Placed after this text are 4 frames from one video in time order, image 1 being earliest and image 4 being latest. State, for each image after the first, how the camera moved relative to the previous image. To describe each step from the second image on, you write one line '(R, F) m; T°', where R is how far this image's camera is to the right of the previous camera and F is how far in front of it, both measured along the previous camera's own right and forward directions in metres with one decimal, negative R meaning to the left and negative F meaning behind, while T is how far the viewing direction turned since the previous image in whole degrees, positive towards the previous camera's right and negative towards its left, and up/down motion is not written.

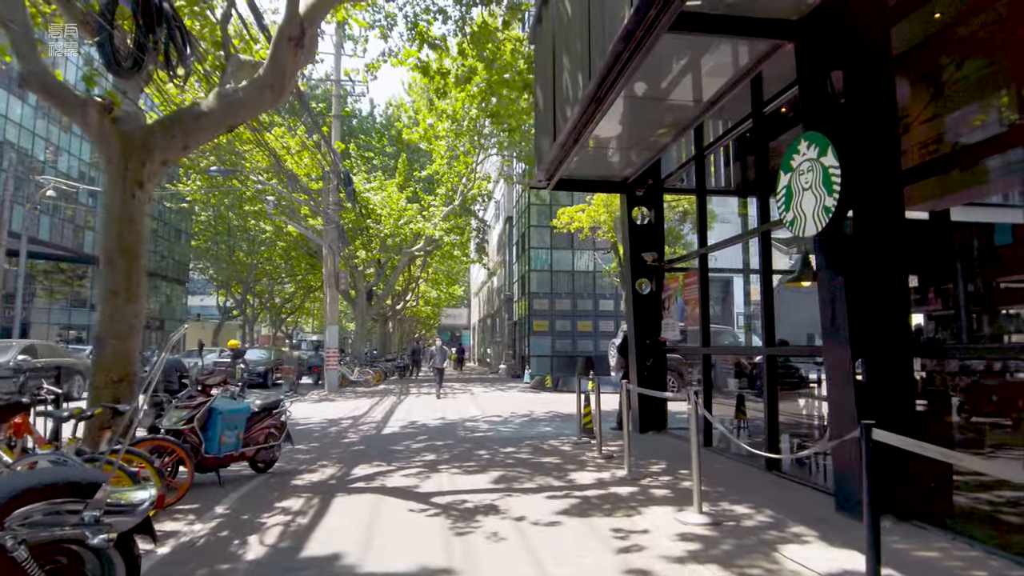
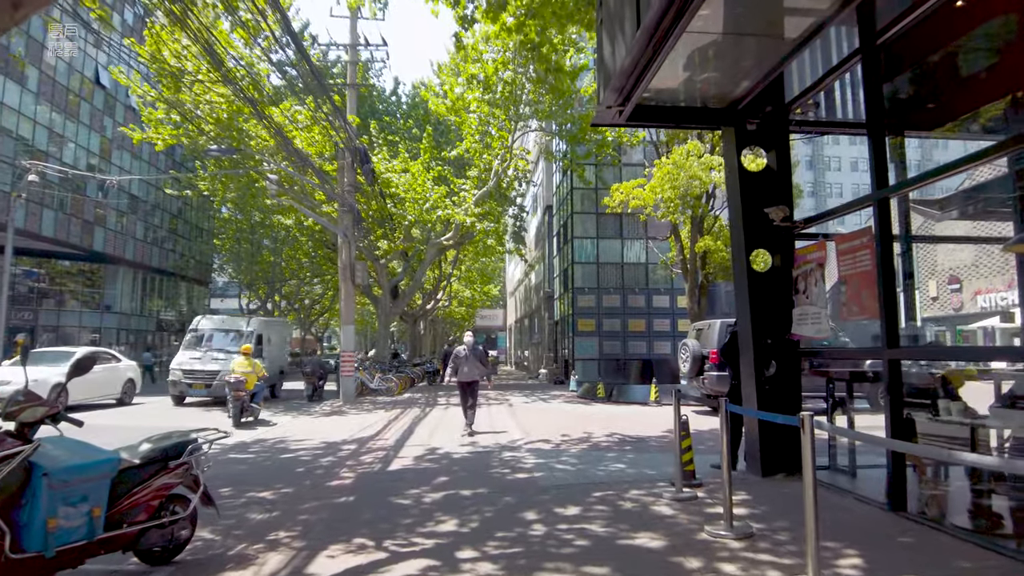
(-0.2, +3.3) m; -3°
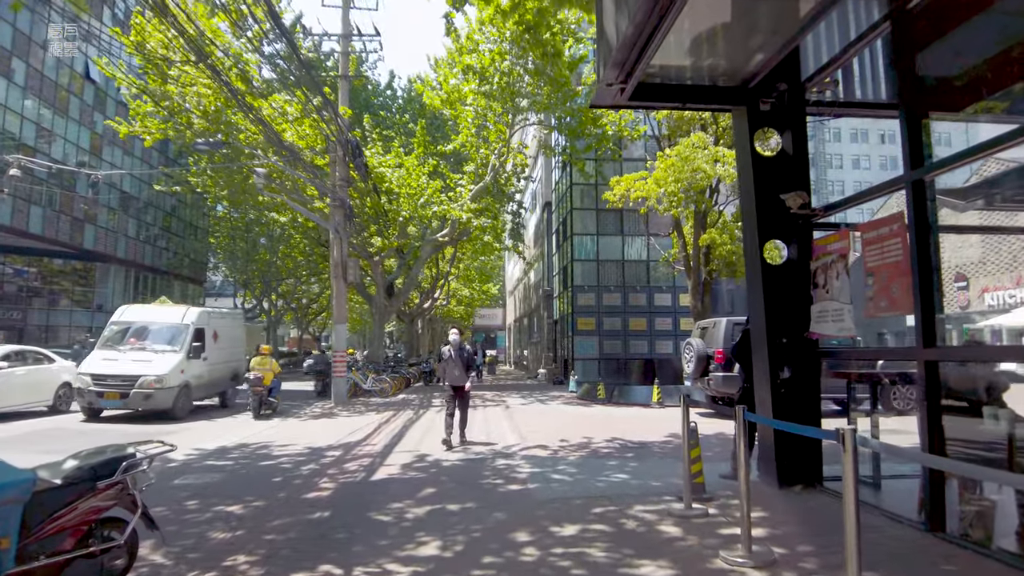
(+0.1, +0.6) m; 0°
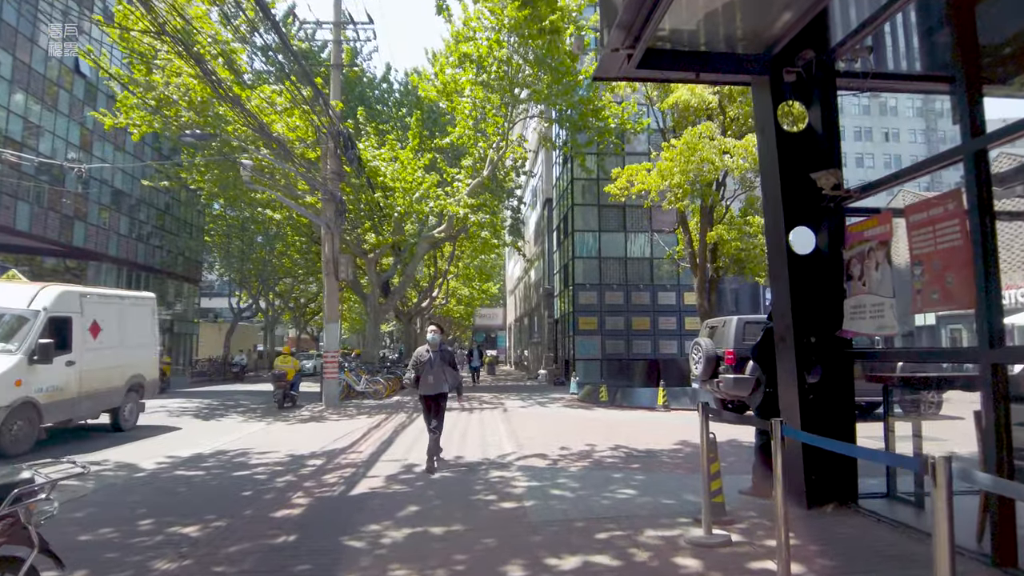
(+0.1, +0.8) m; 0°
